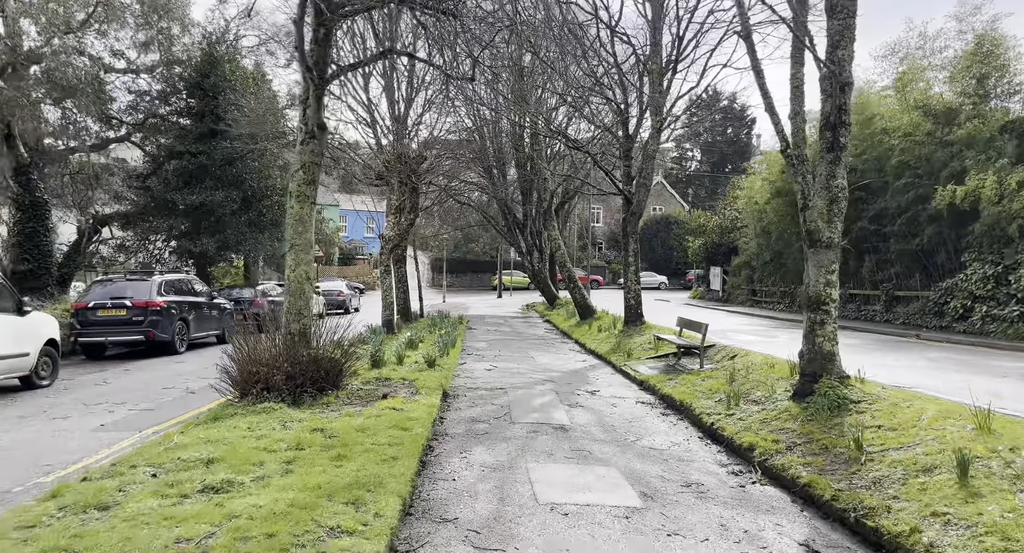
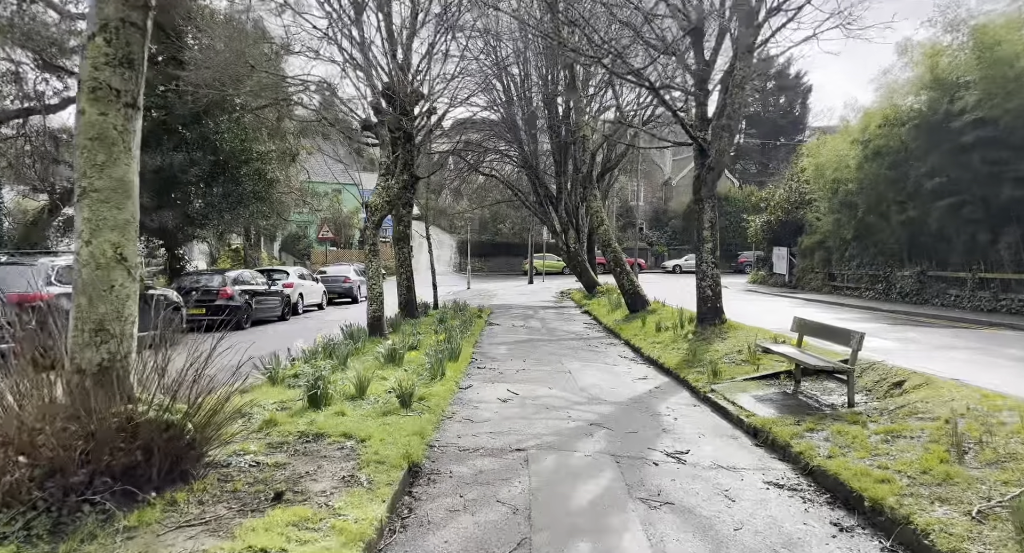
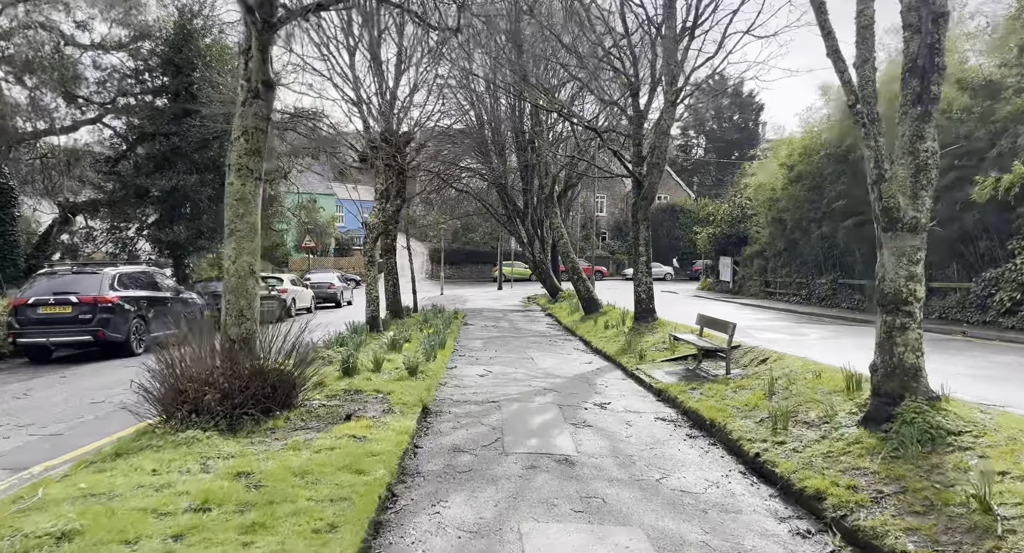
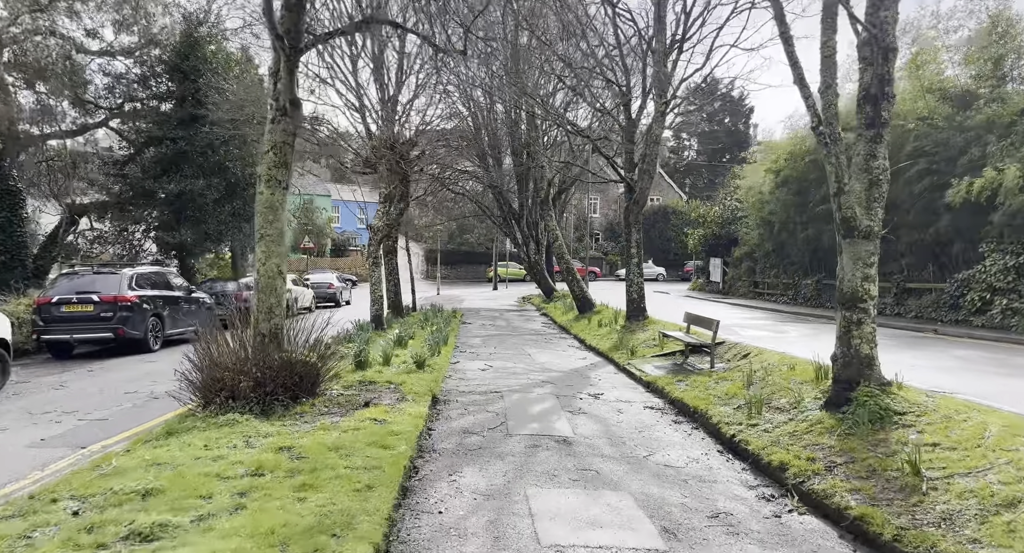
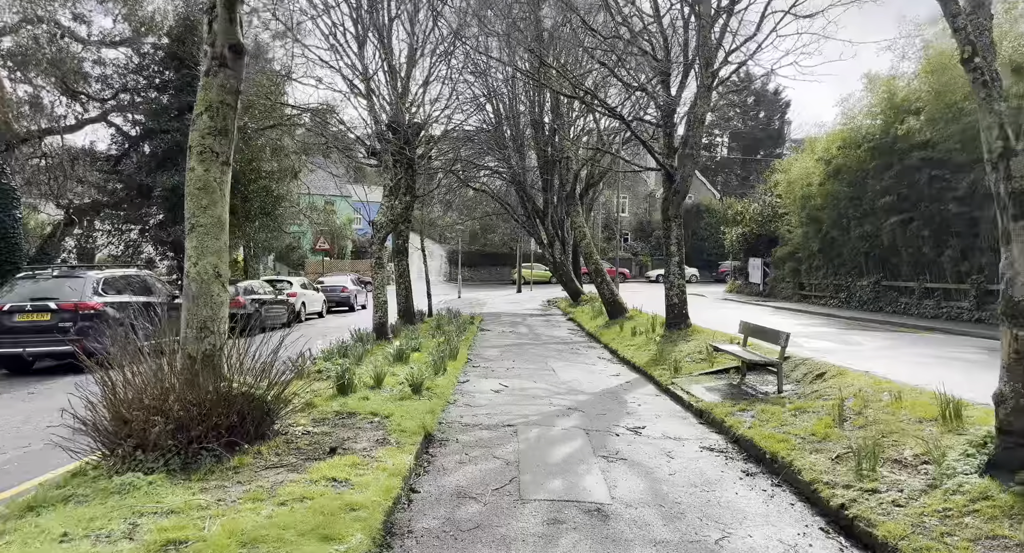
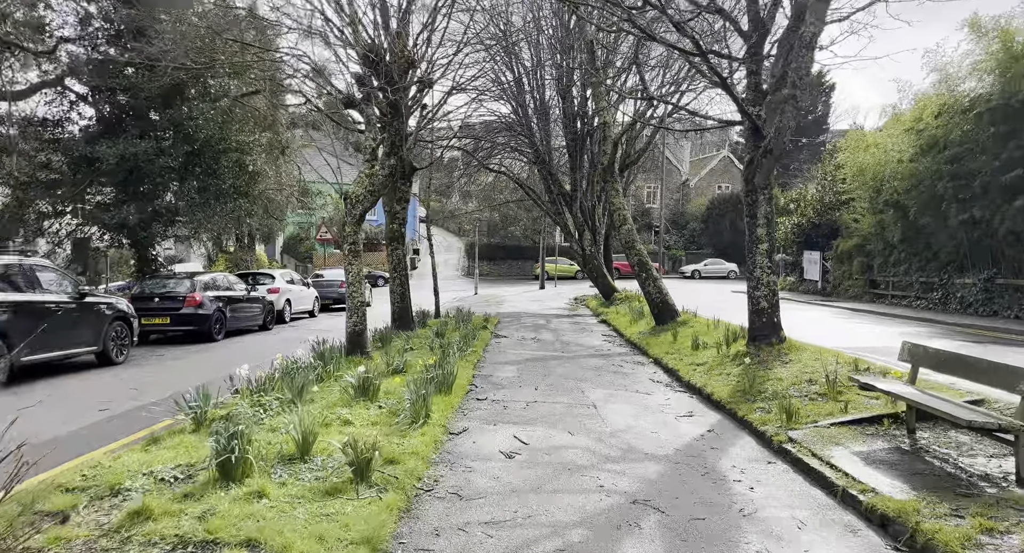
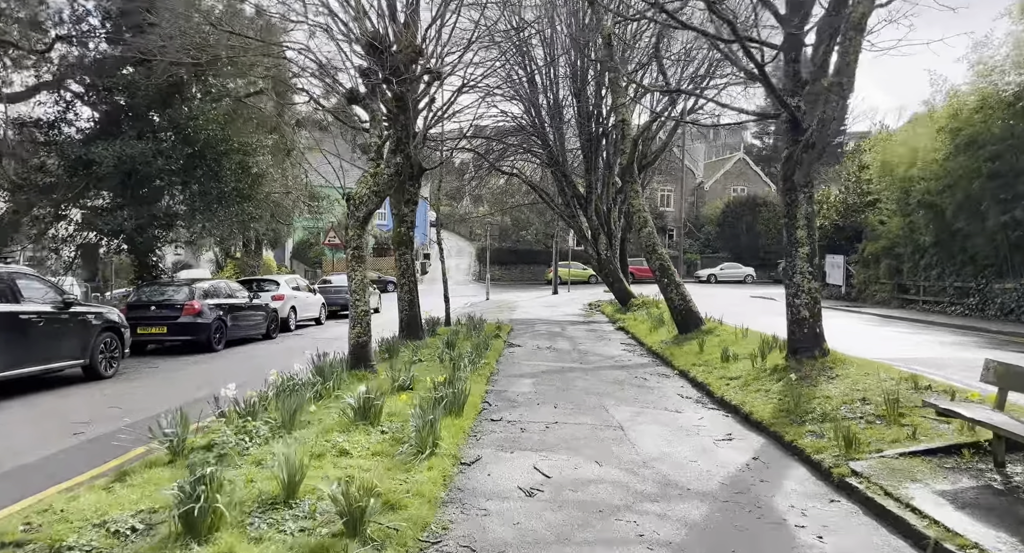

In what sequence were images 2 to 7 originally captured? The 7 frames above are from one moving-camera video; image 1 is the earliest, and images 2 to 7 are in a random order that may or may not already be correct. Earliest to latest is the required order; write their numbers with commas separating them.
4, 3, 5, 2, 6, 7
